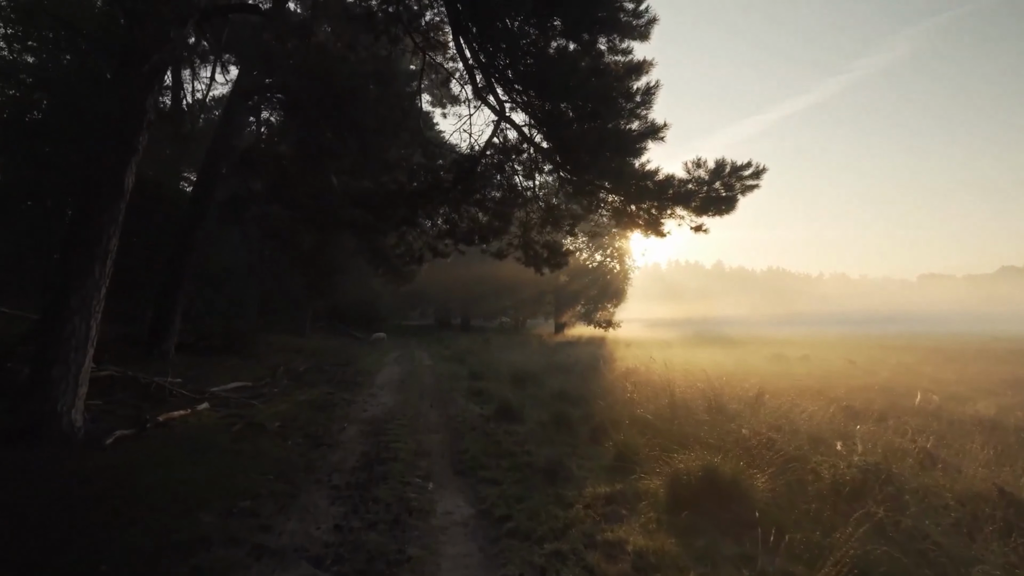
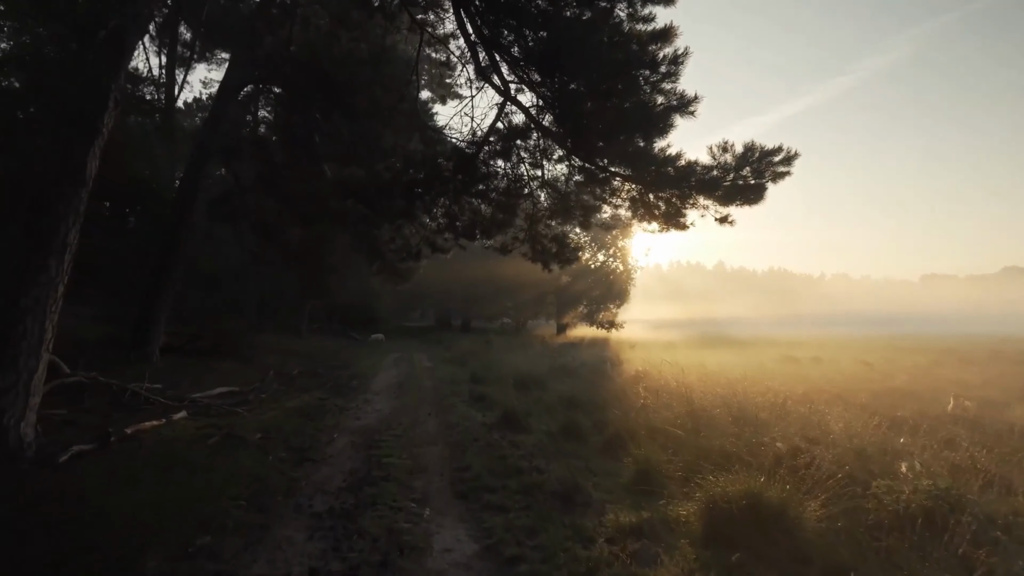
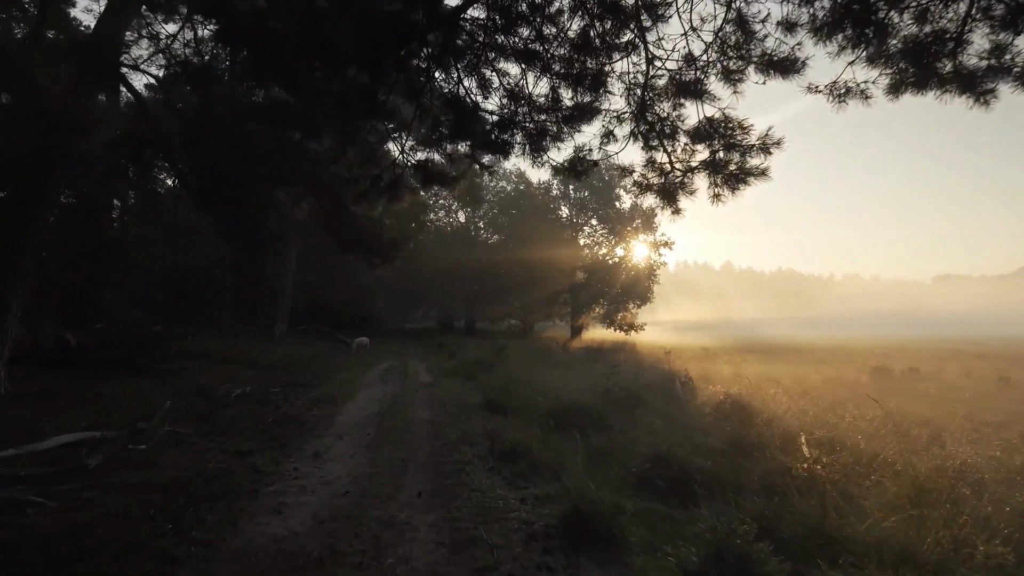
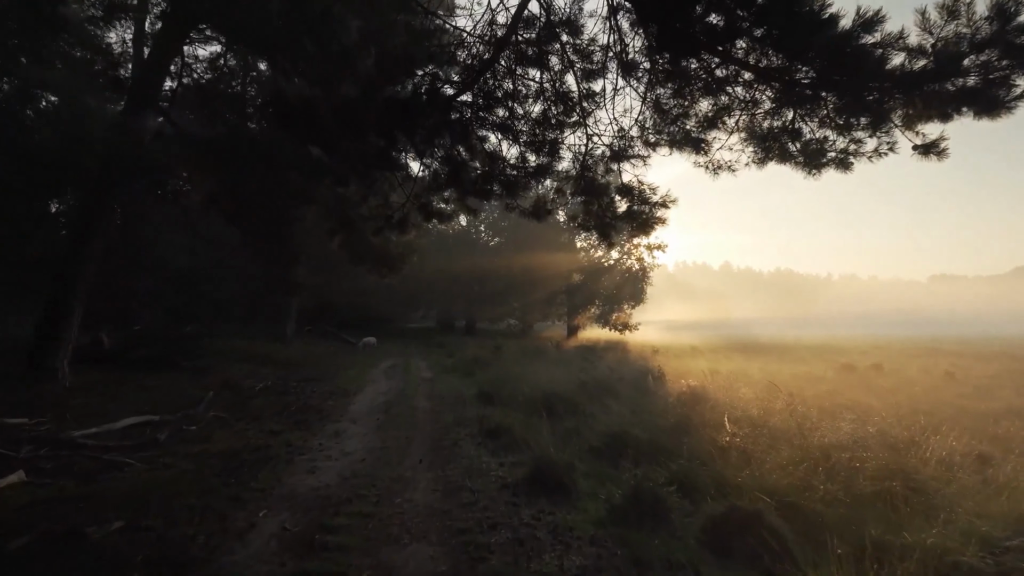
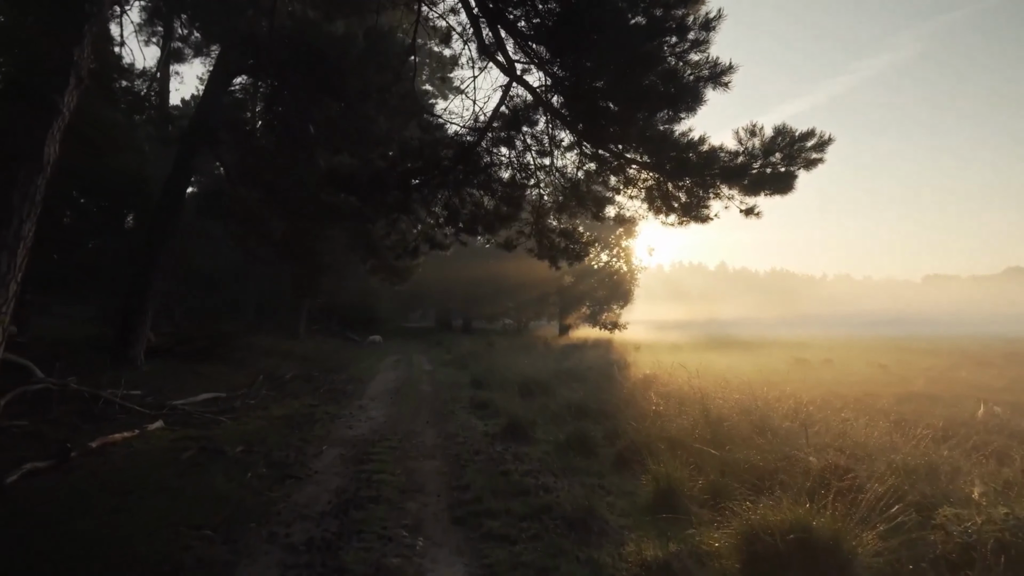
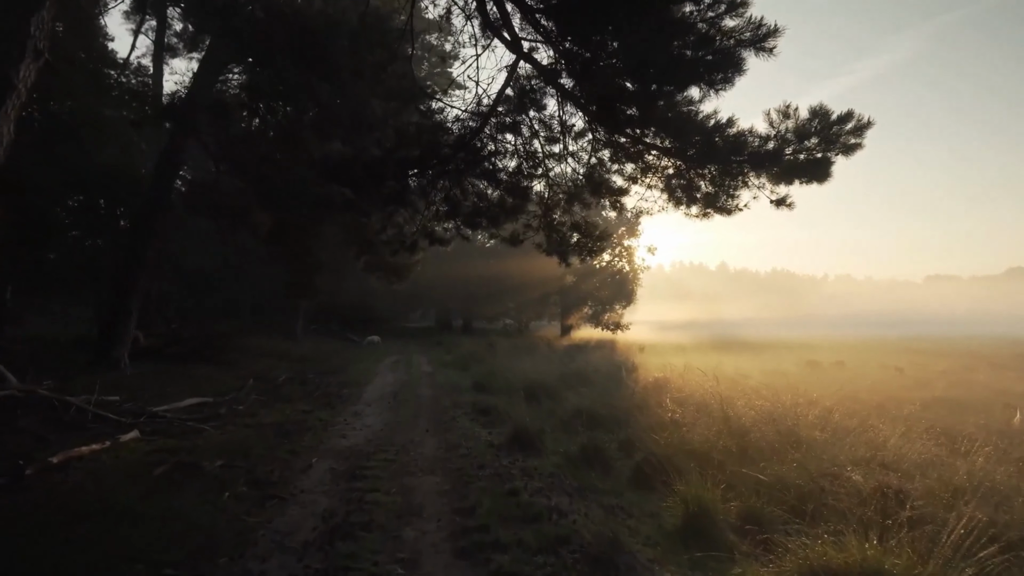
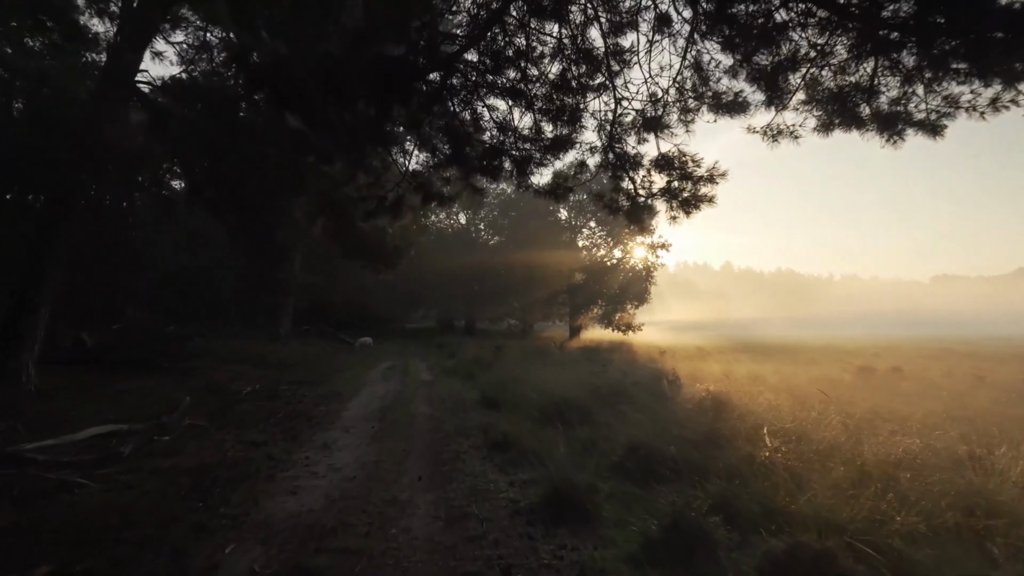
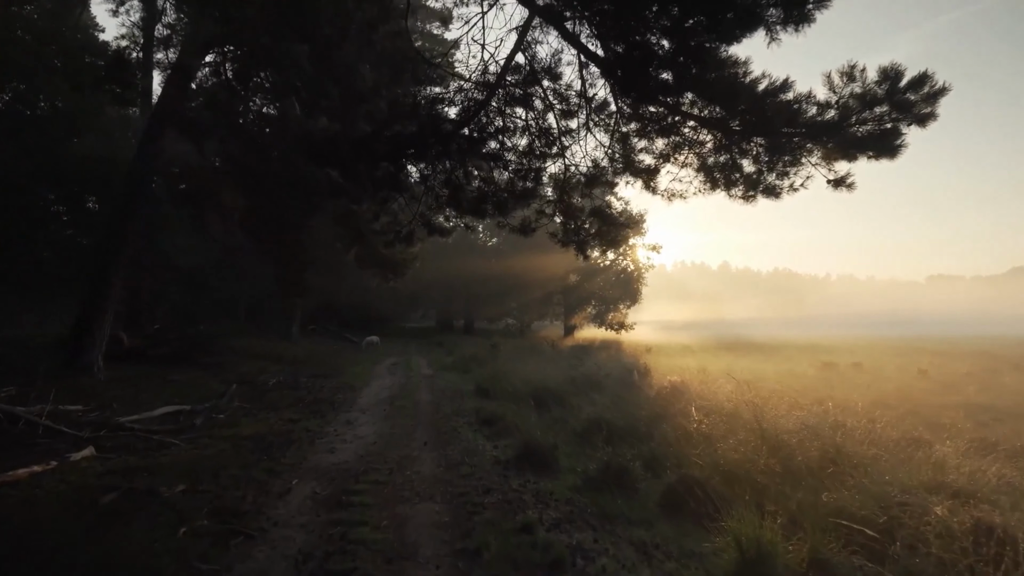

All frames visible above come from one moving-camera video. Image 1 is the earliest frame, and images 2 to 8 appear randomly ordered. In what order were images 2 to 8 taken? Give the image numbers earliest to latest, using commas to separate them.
2, 5, 6, 8, 4, 7, 3
